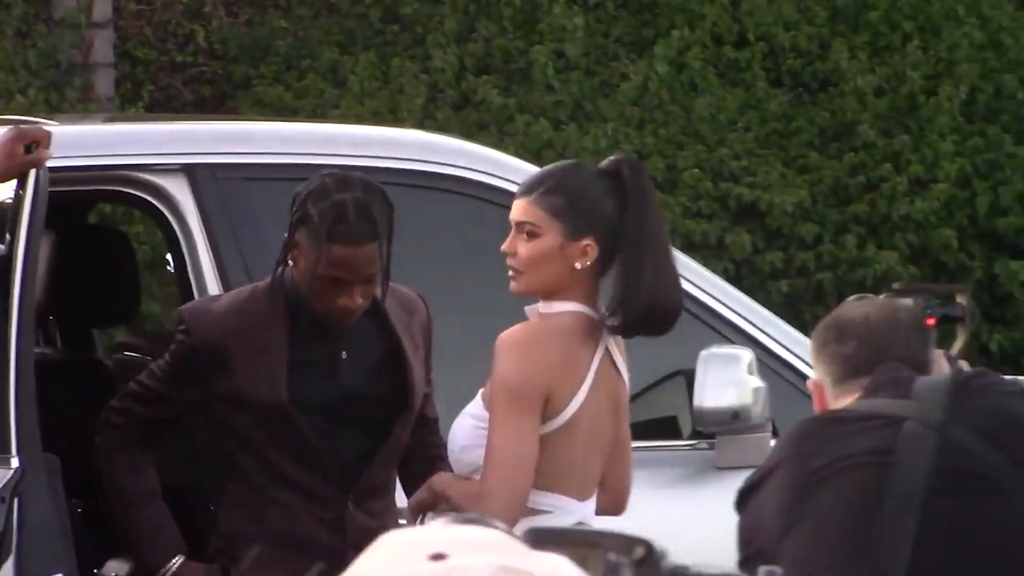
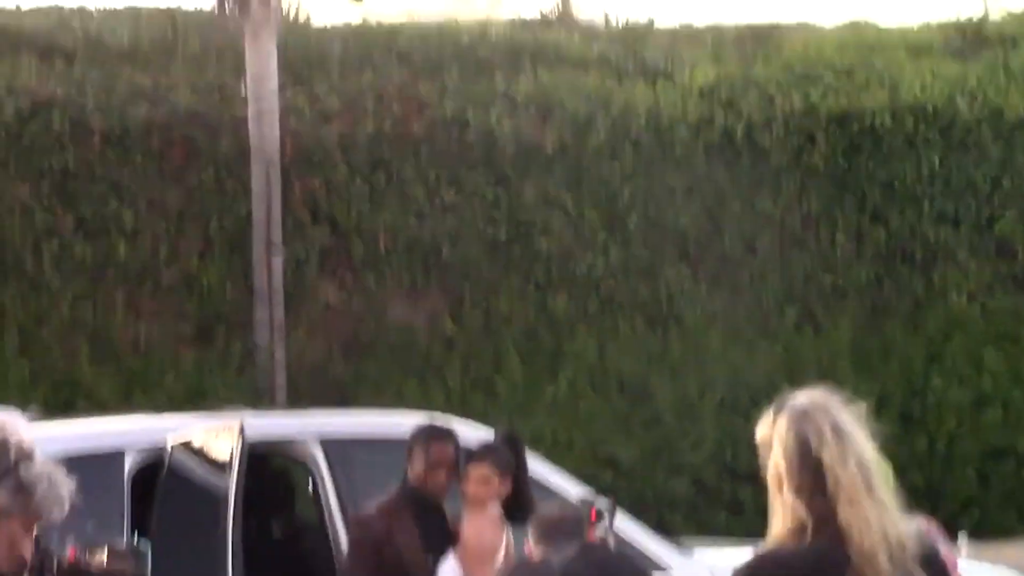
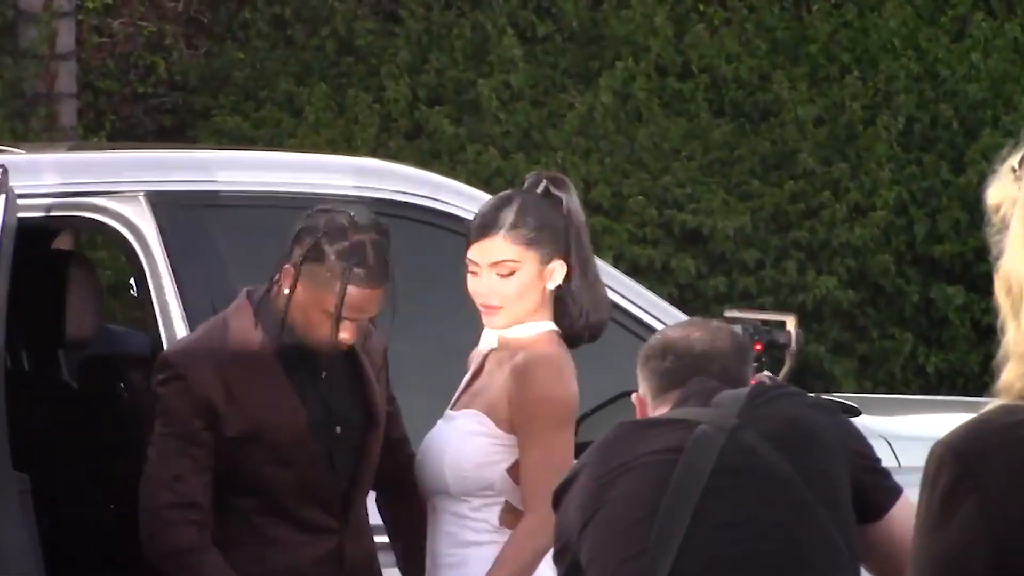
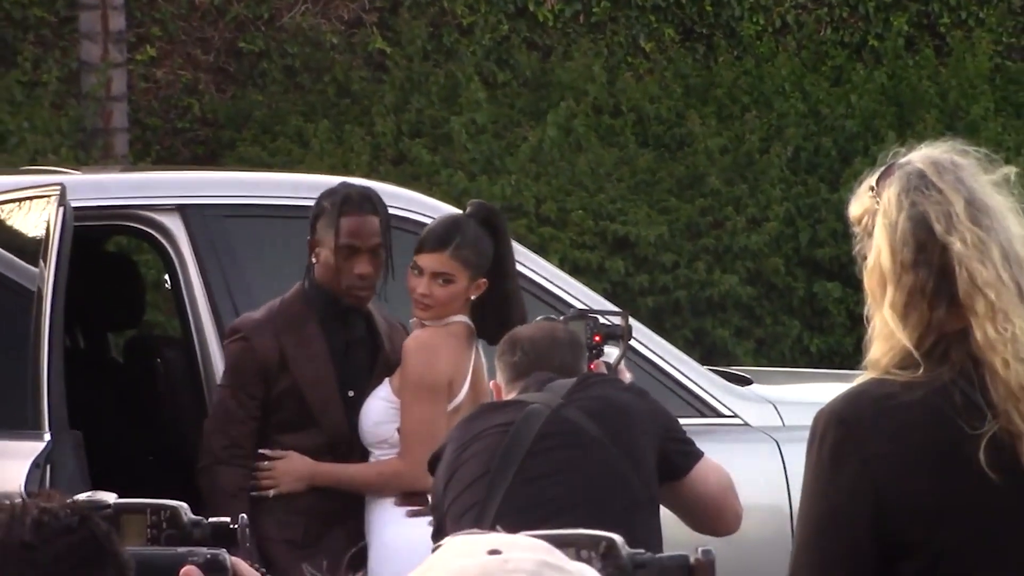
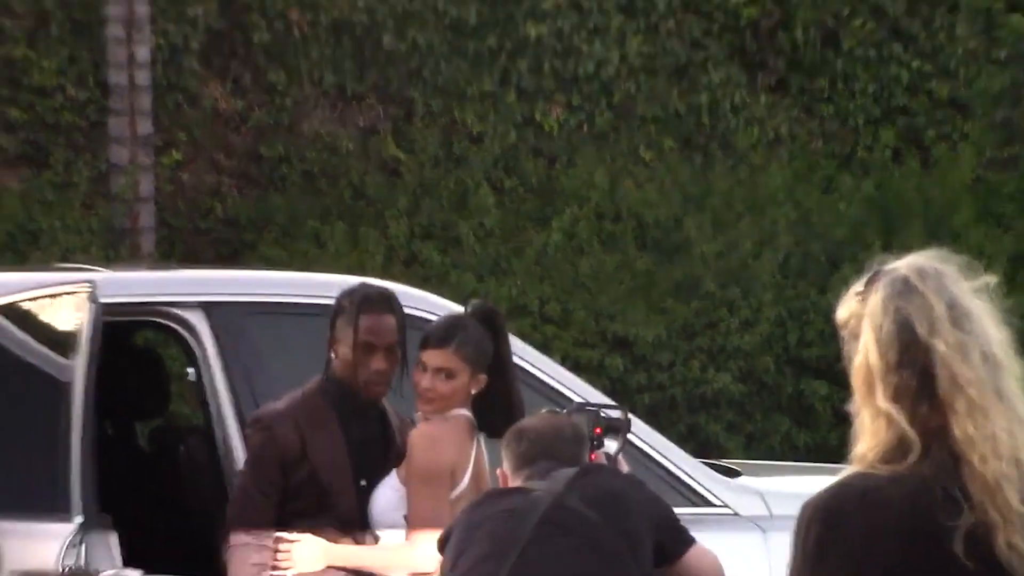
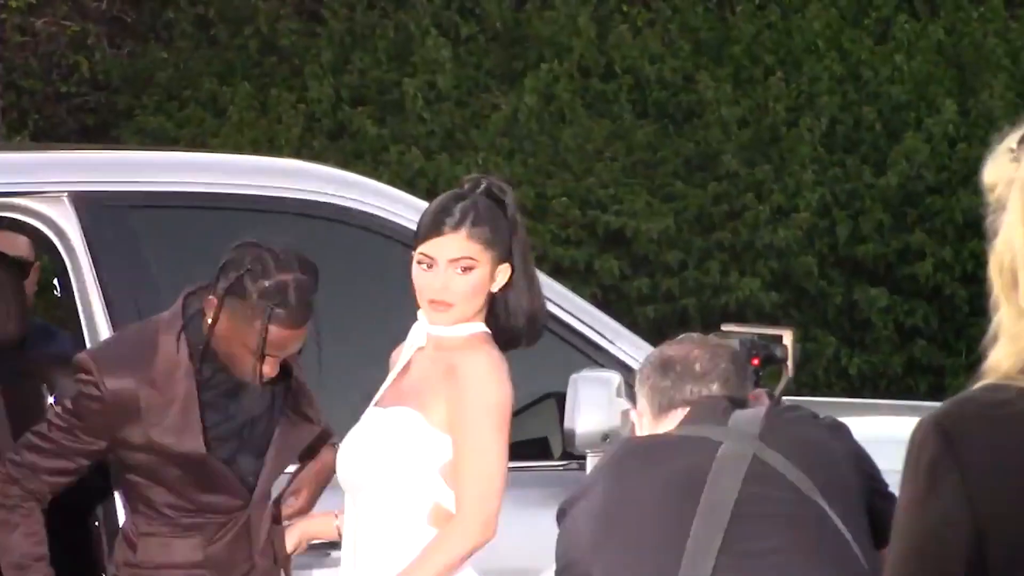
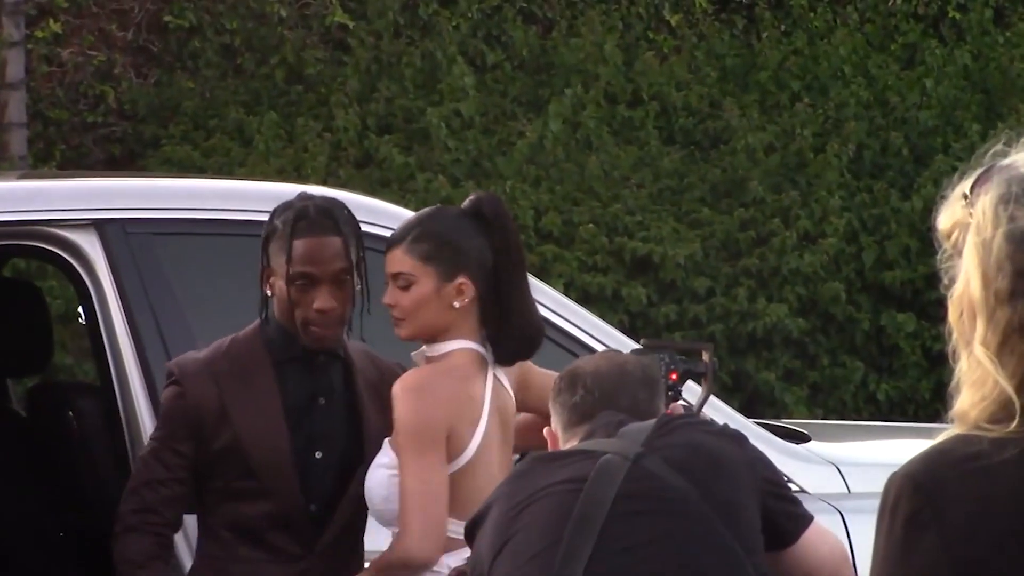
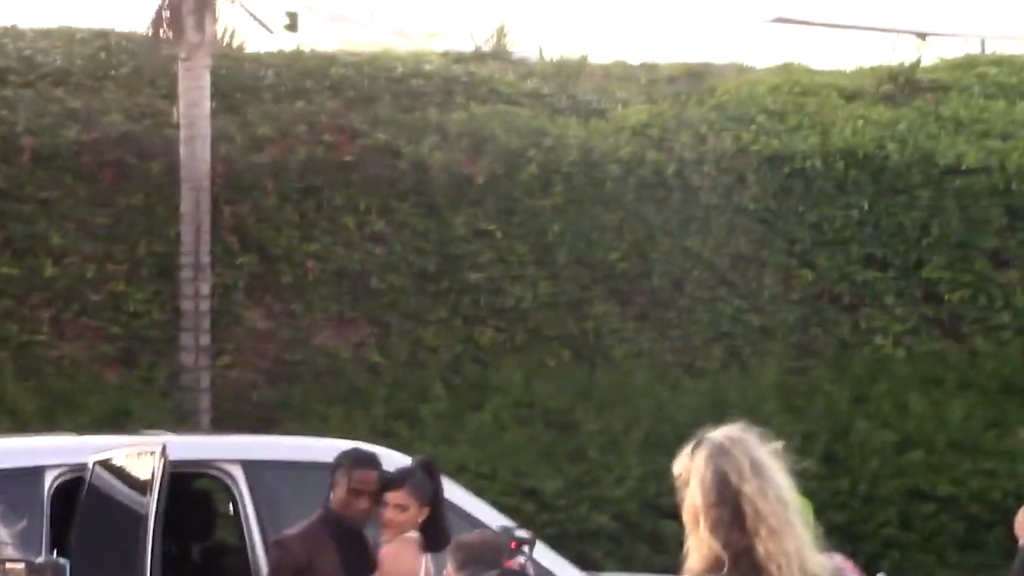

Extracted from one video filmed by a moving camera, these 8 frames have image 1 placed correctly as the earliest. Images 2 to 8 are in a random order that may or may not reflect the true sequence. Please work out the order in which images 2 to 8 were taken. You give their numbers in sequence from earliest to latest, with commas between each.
6, 3, 7, 4, 5, 2, 8
